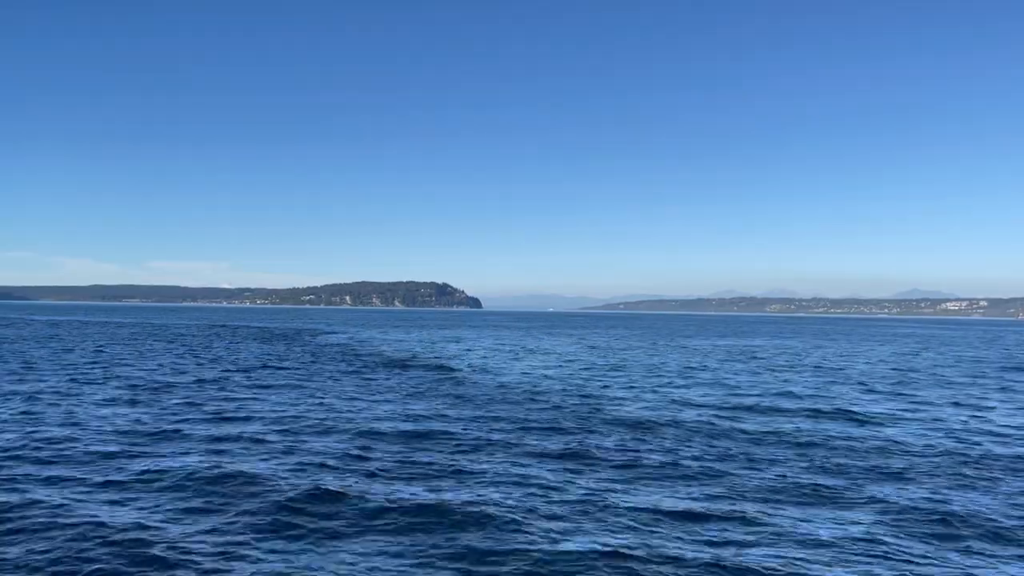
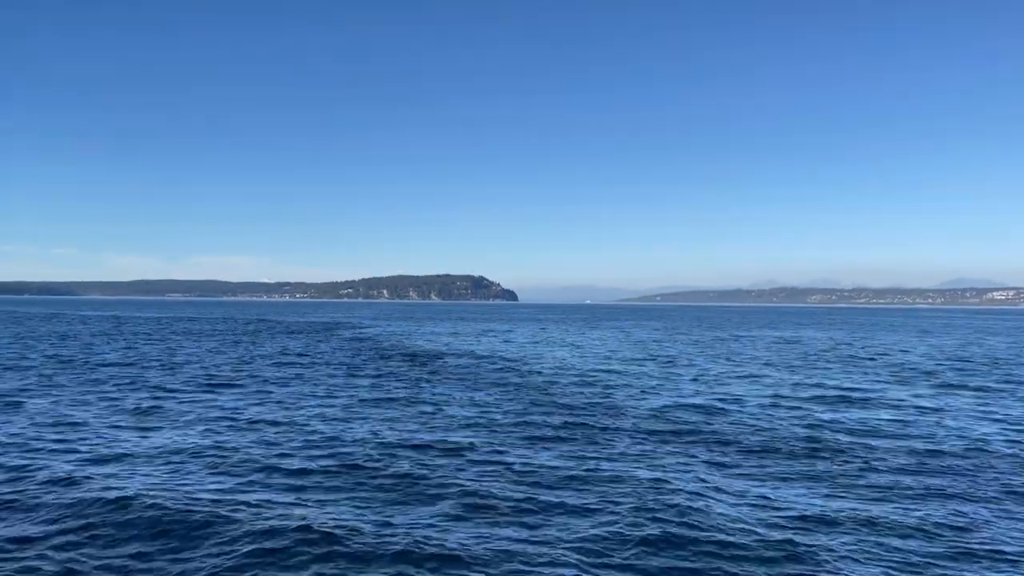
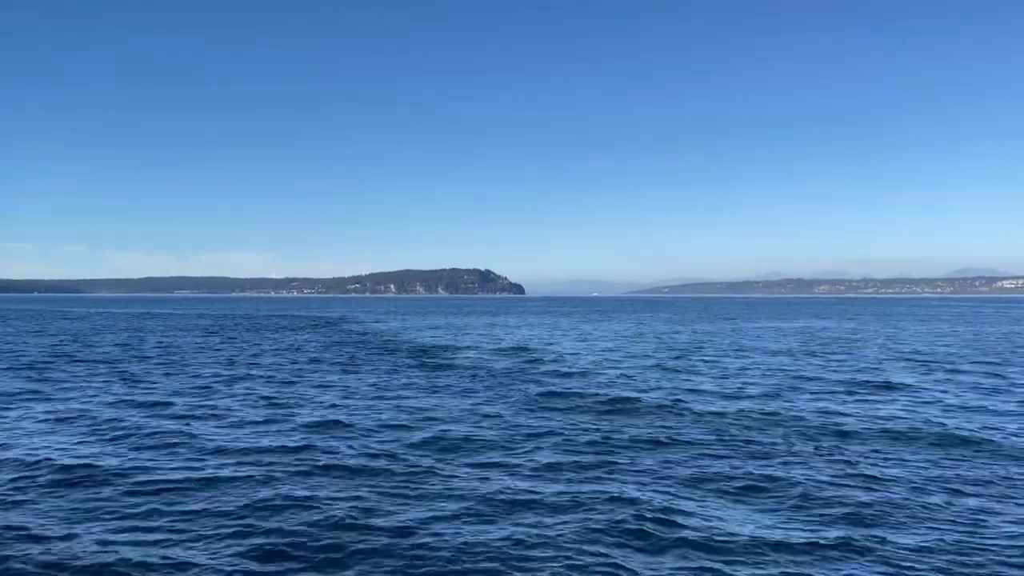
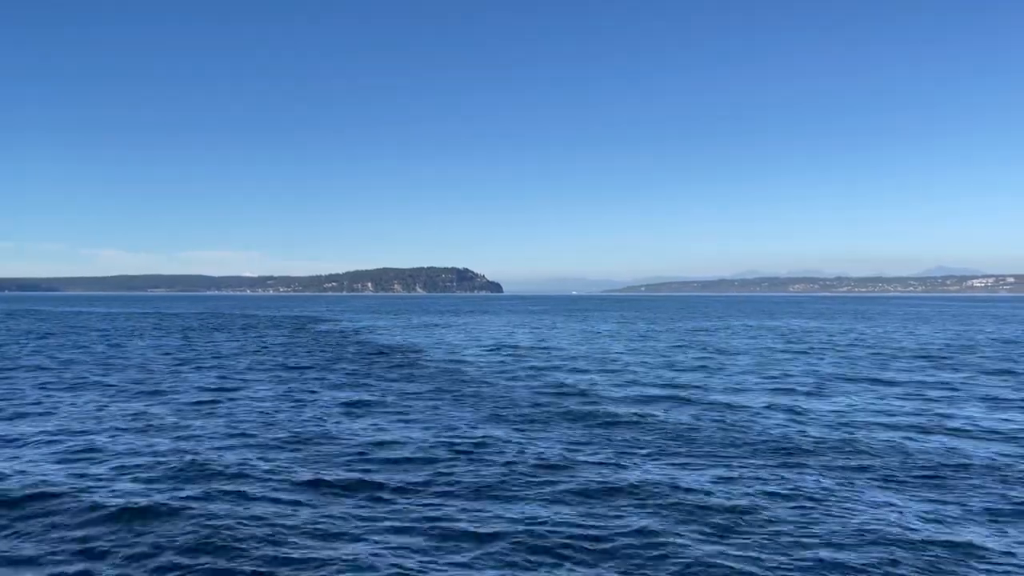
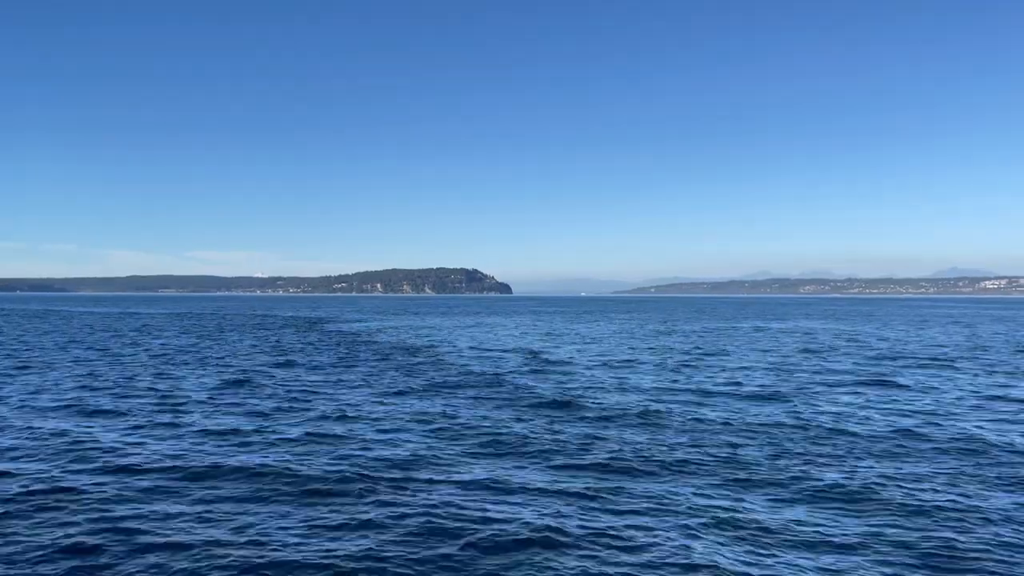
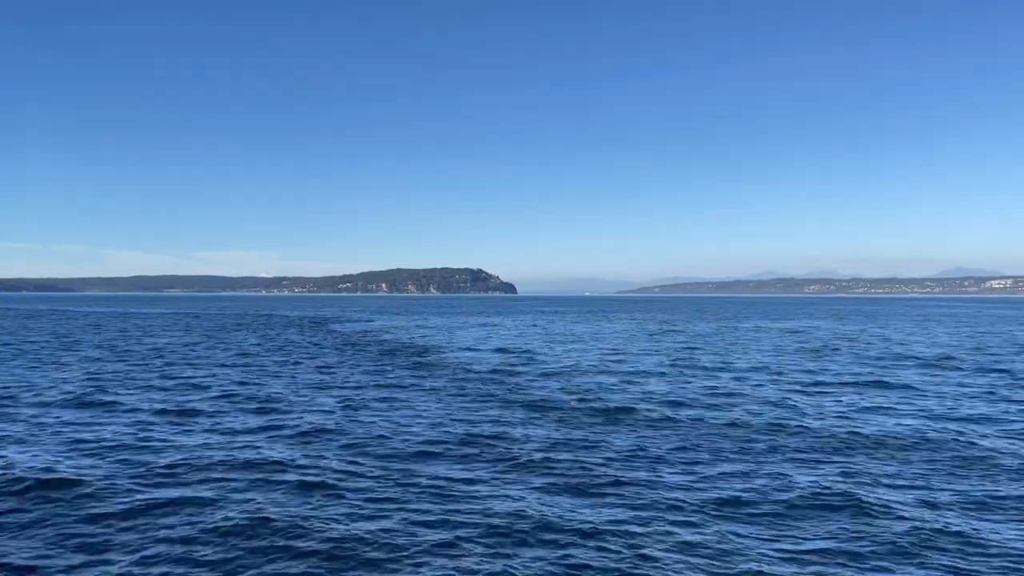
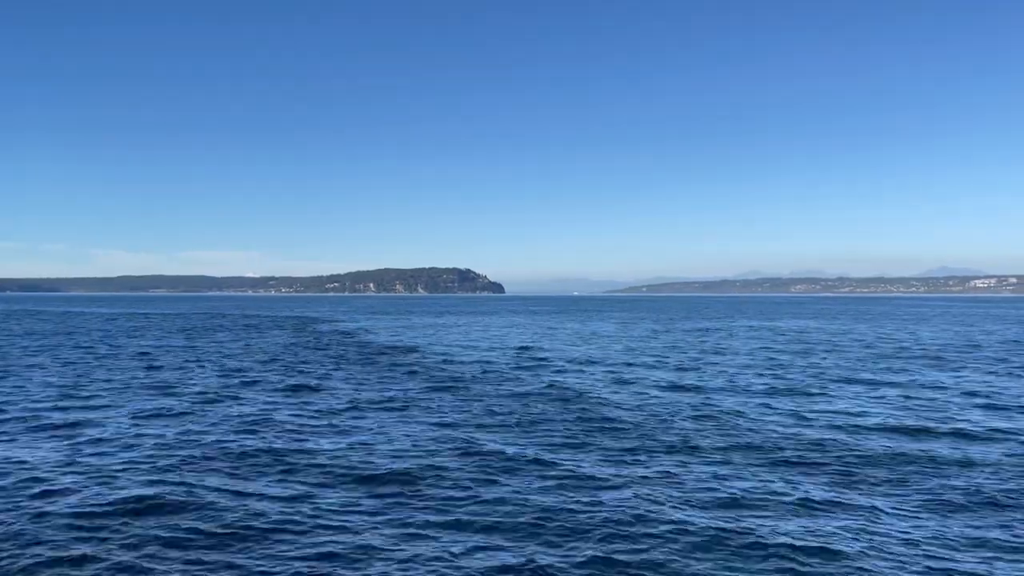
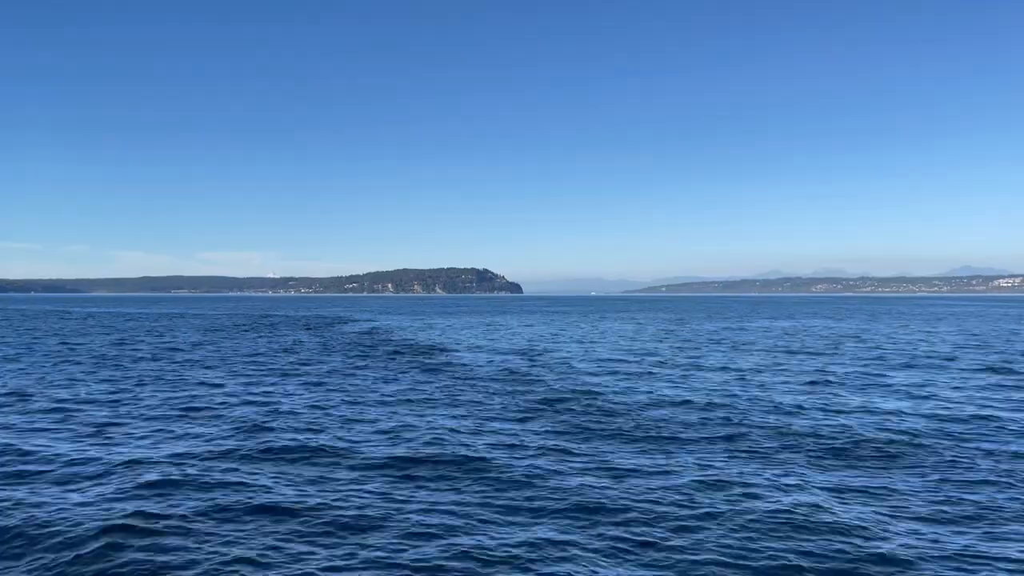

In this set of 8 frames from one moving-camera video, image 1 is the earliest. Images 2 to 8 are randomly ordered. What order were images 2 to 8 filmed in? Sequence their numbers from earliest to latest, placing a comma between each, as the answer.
2, 3, 8, 6, 5, 7, 4
